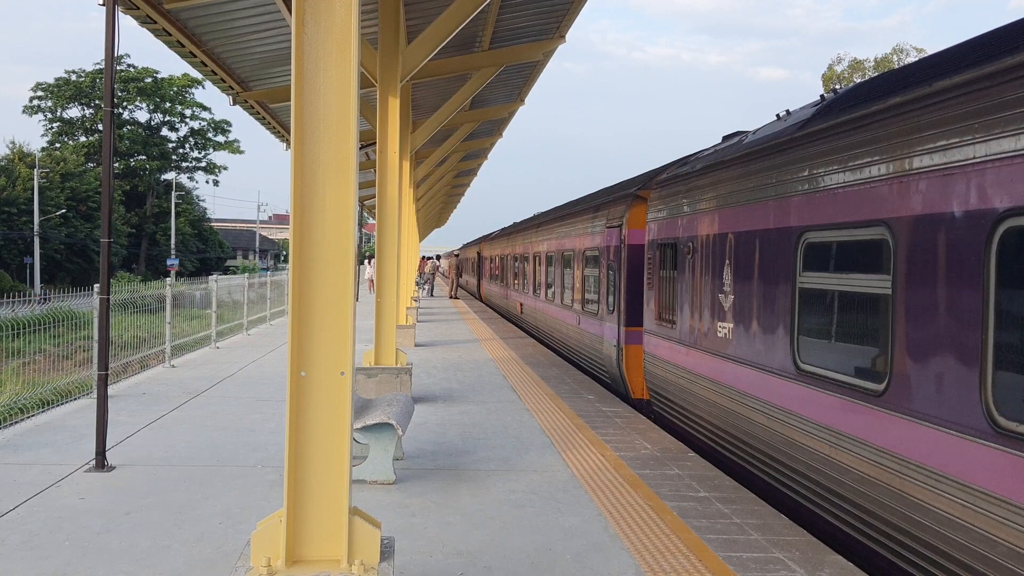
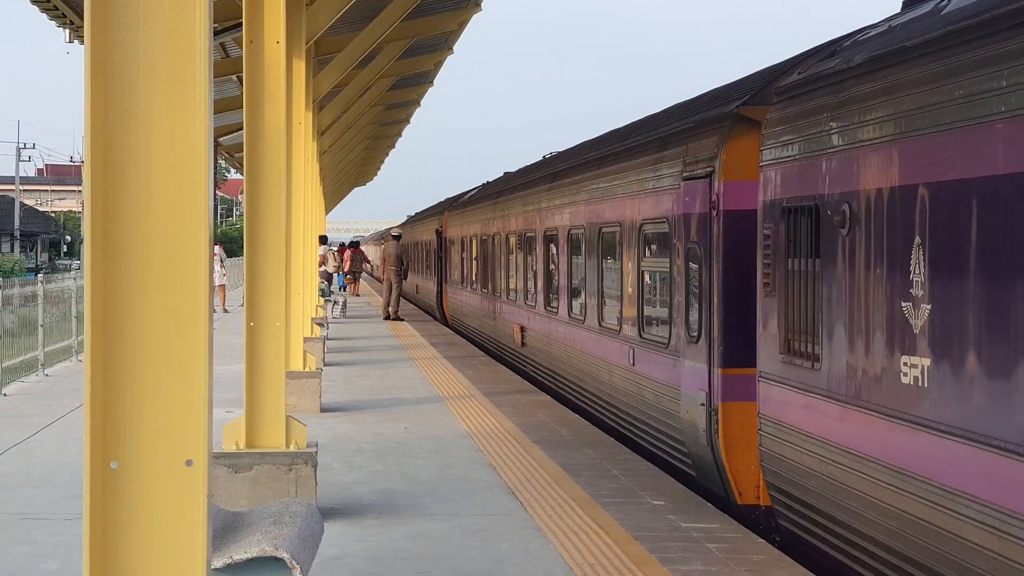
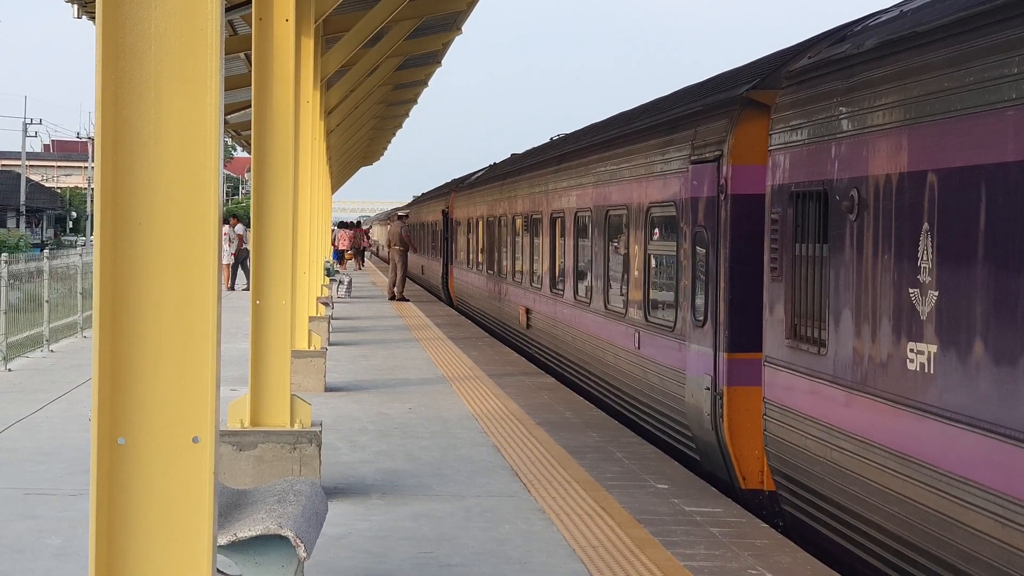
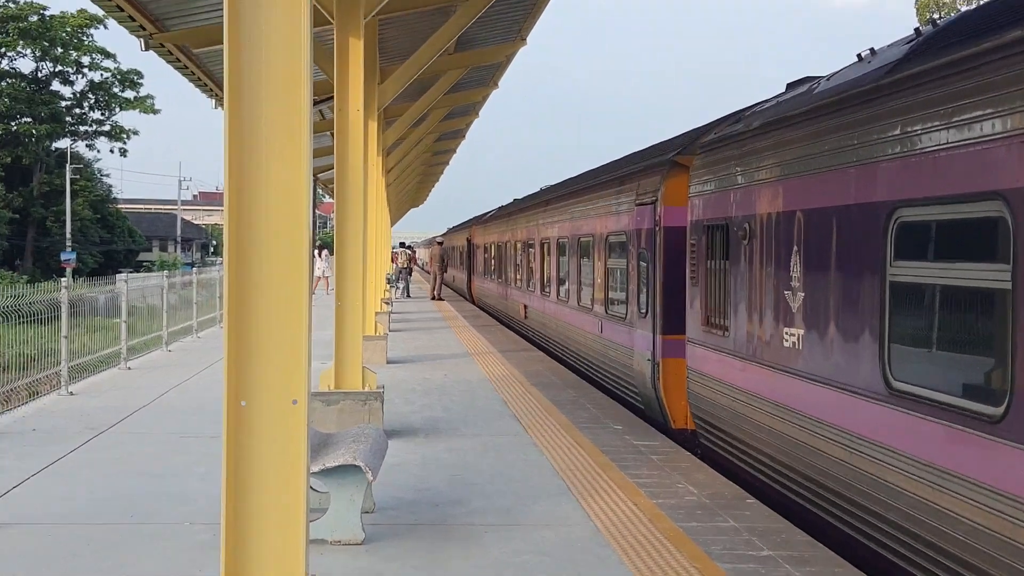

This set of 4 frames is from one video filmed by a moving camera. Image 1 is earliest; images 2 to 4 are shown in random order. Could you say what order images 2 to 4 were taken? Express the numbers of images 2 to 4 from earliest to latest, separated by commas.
4, 2, 3
